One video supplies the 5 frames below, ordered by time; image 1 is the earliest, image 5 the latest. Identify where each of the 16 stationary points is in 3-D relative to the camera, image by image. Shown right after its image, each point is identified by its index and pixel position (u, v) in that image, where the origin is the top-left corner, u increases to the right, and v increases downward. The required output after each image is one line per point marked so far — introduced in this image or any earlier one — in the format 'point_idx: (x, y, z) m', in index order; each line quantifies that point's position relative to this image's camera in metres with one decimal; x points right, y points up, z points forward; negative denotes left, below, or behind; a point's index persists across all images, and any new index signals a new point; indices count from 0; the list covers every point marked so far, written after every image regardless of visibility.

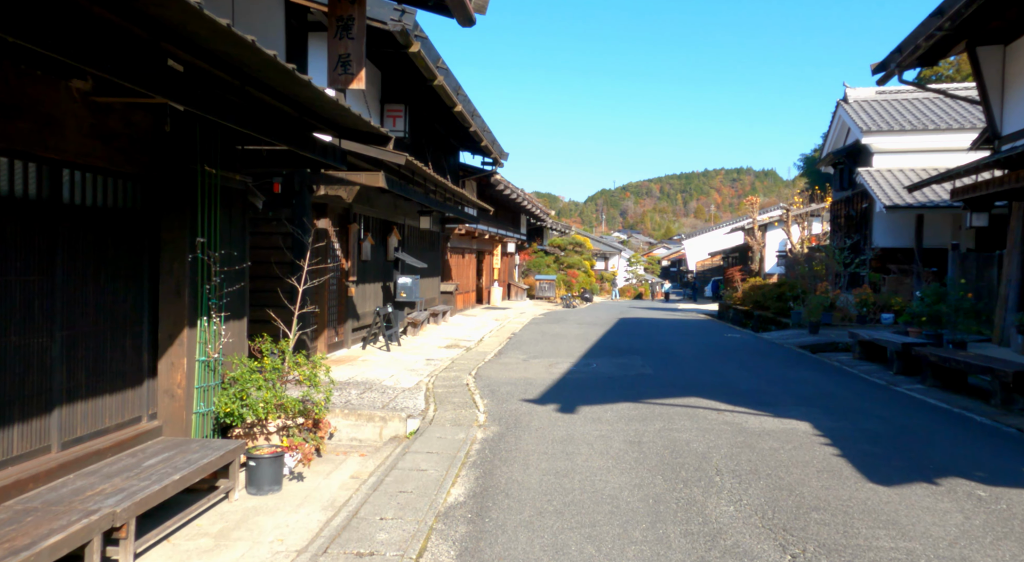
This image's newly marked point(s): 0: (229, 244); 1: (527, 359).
0: (-2.5, +0.3, +6.9) m
1: (+0.3, -1.3, +13.1) m
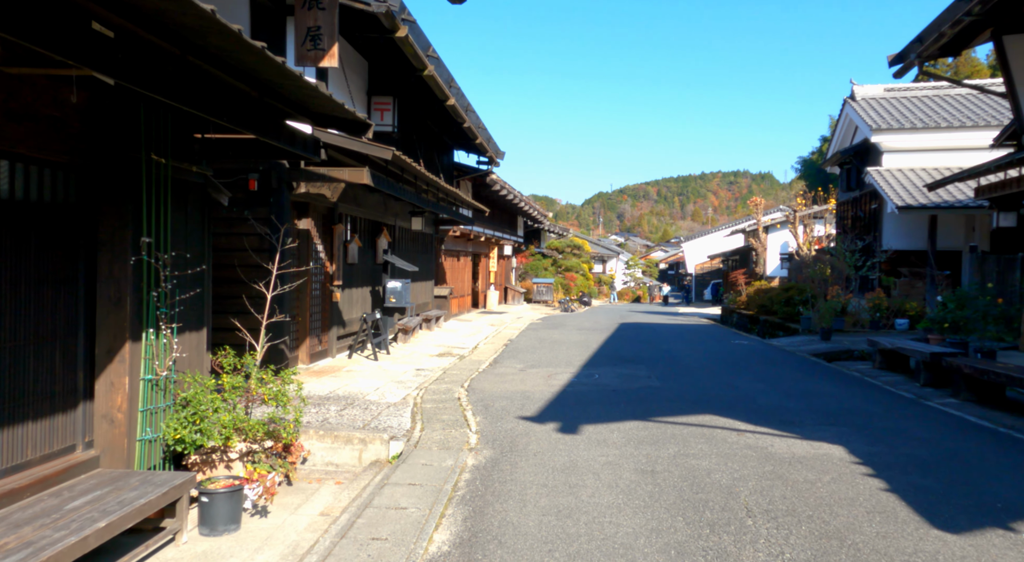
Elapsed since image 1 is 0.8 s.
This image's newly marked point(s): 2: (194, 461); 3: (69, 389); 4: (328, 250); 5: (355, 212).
0: (-2.5, +0.3, +6.1) m
1: (+0.2, -1.4, +12.3) m
2: (-2.5, -1.4, +6.2) m
3: (-2.9, -0.7, +5.3) m
4: (-2.9, +0.5, +12.6) m
5: (-2.7, +1.2, +13.6) m
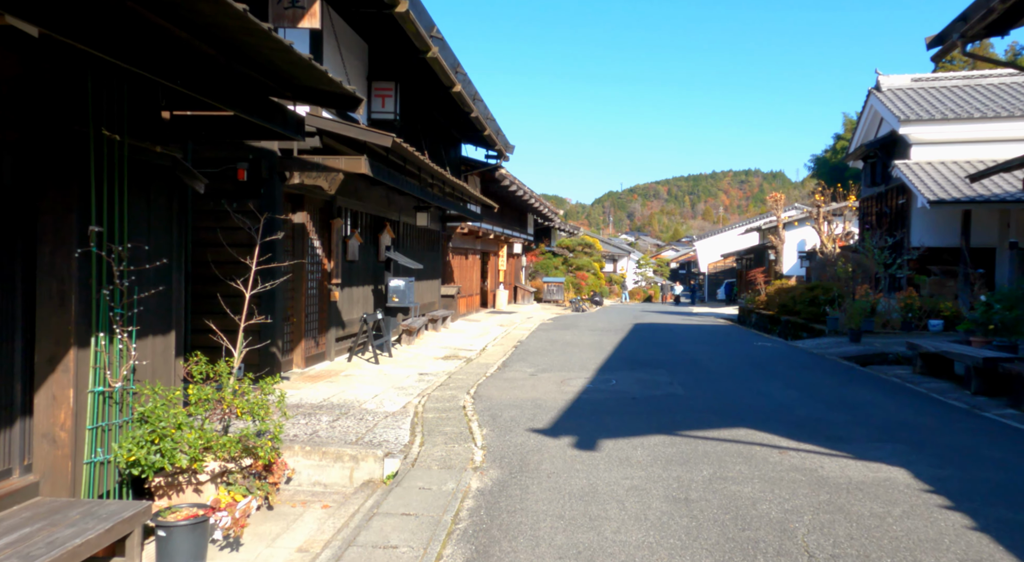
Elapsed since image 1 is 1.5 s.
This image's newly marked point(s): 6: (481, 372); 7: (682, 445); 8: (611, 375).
0: (-2.5, +0.3, +5.3) m
1: (+0.3, -1.3, +11.4) m
2: (-2.4, -1.4, +5.4) m
3: (-2.9, -0.7, +4.5) m
4: (-2.8, +0.5, +11.8) m
5: (-2.5, +1.2, +12.8) m
6: (-0.4, -1.3, +11.5) m
7: (+1.4, -1.3, +6.4) m
8: (+1.3, -1.3, +10.8) m
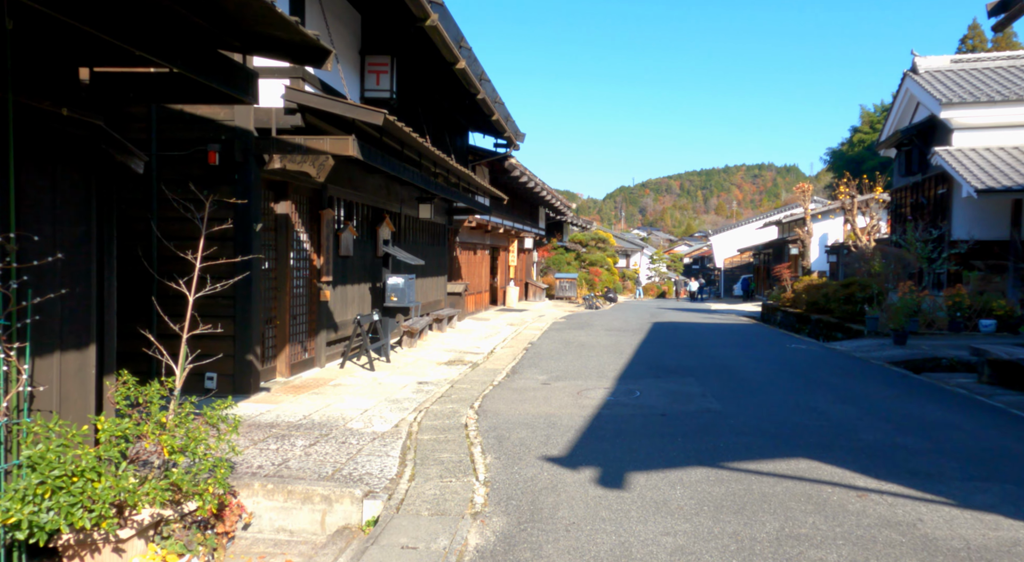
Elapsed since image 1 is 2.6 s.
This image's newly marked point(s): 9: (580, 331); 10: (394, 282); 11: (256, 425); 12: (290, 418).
0: (-2.4, +0.3, +4.1) m
1: (+0.5, -1.3, +10.2) m
2: (-2.4, -1.4, +4.2) m
3: (-2.8, -0.7, +3.3) m
4: (-2.6, +0.5, +10.6) m
5: (-2.4, +1.2, +11.6) m
6: (-0.3, -1.3, +10.3) m
7: (+1.4, -1.3, +5.2) m
8: (+1.5, -1.2, +9.6) m
9: (+1.6, -1.2, +18.8) m
10: (-1.9, 0.0, +12.5) m
11: (-2.3, -1.3, +7.0) m
12: (-2.1, -1.3, +7.5) m
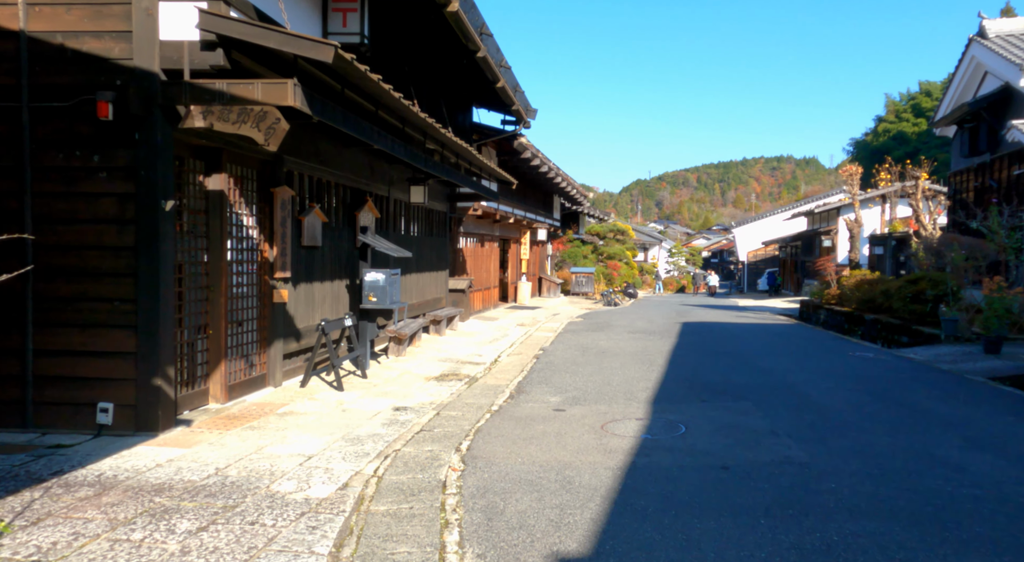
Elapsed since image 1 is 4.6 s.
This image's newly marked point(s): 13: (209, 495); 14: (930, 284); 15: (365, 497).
0: (-2.5, +0.3, +1.9) m
1: (+0.5, -1.3, +7.9) m
2: (-2.4, -1.4, +1.9) m
3: (-2.9, -0.7, +1.1) m
4: (-2.6, +0.6, +8.3) m
5: (-2.3, +1.3, +9.3) m
6: (-0.3, -1.3, +8.1) m
7: (+1.4, -1.3, +2.9) m
8: (+1.5, -1.2, +7.3) m
9: (+1.8, -1.1, +16.4) m
10: (-1.8, 0.0, +10.3) m
11: (-2.3, -1.3, +4.8) m
12: (-2.1, -1.3, +5.2) m
13: (-1.8, -1.3, +4.9) m
14: (+7.5, -0.1, +14.4) m
15: (-0.9, -1.4, +5.1) m
